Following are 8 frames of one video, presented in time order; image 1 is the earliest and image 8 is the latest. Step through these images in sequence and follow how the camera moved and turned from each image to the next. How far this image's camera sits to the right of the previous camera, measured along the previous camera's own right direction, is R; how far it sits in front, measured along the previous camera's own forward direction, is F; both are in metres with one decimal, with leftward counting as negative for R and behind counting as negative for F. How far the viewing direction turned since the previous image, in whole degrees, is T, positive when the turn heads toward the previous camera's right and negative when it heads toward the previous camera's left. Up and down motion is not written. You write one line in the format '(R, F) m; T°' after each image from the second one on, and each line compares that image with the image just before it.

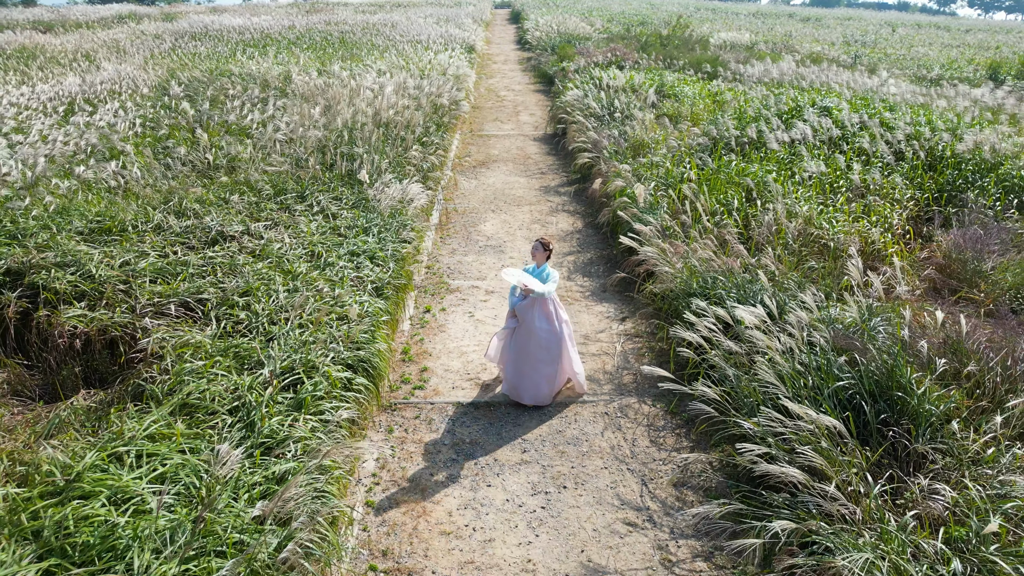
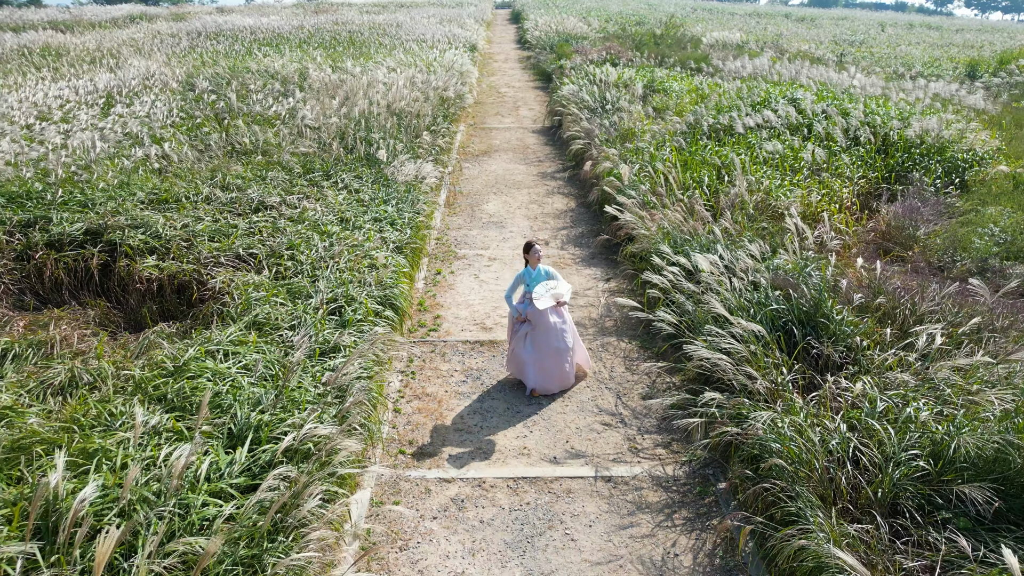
(0.0, -0.7) m; 0°
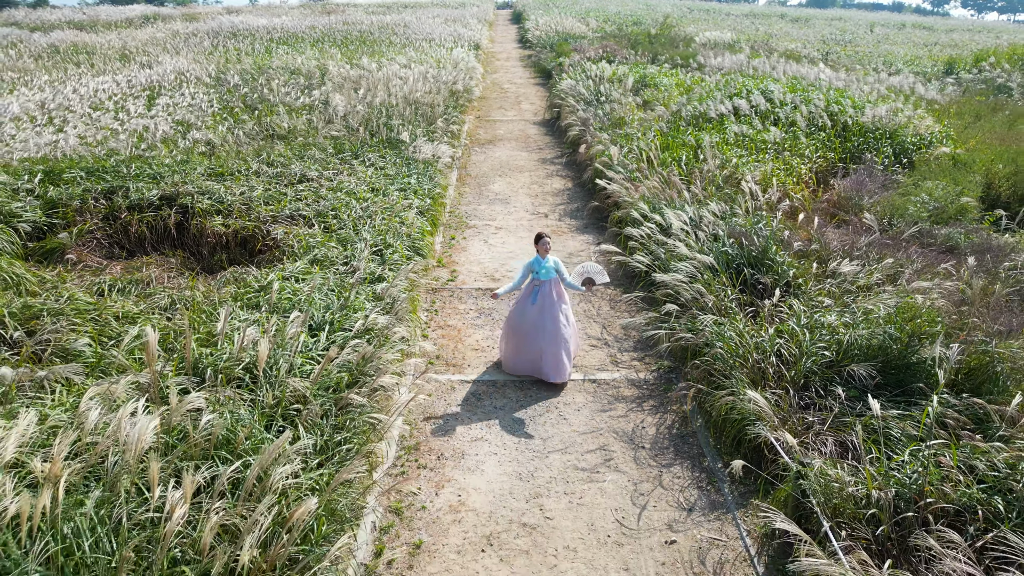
(0.0, -0.9) m; 0°
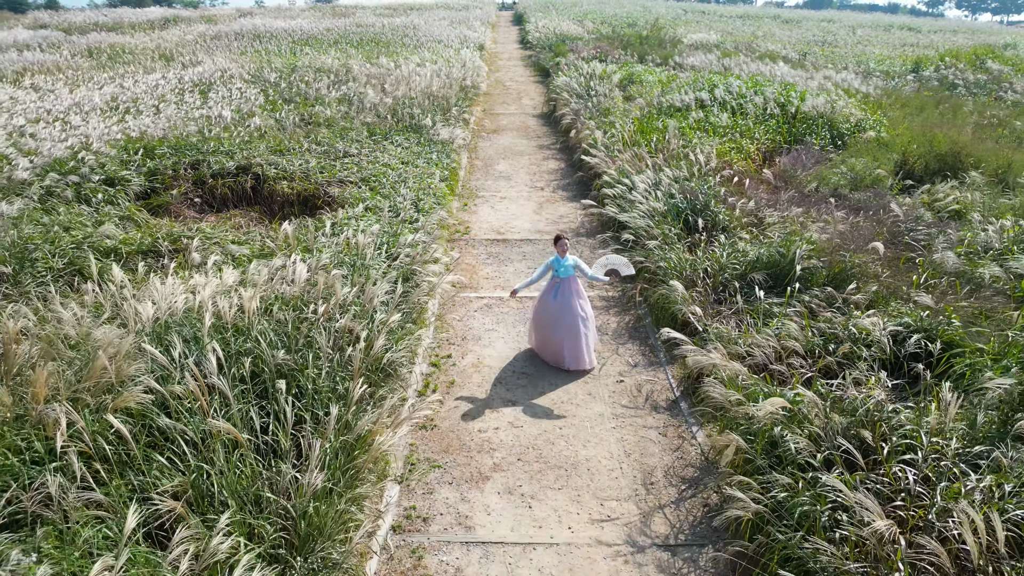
(0.0, -1.5) m; 0°
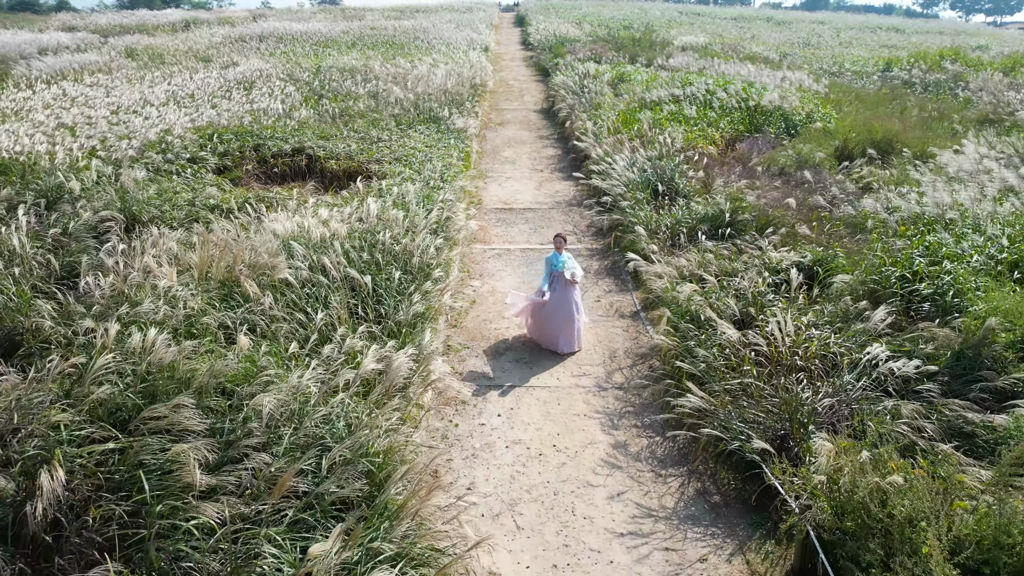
(0.0, -1.6) m; 0°
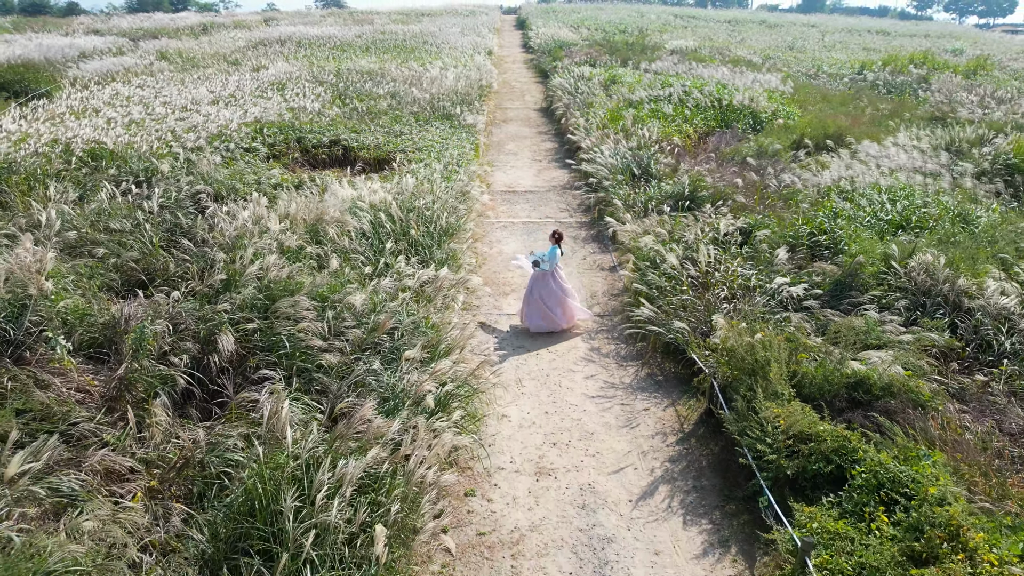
(0.0, -1.6) m; 0°
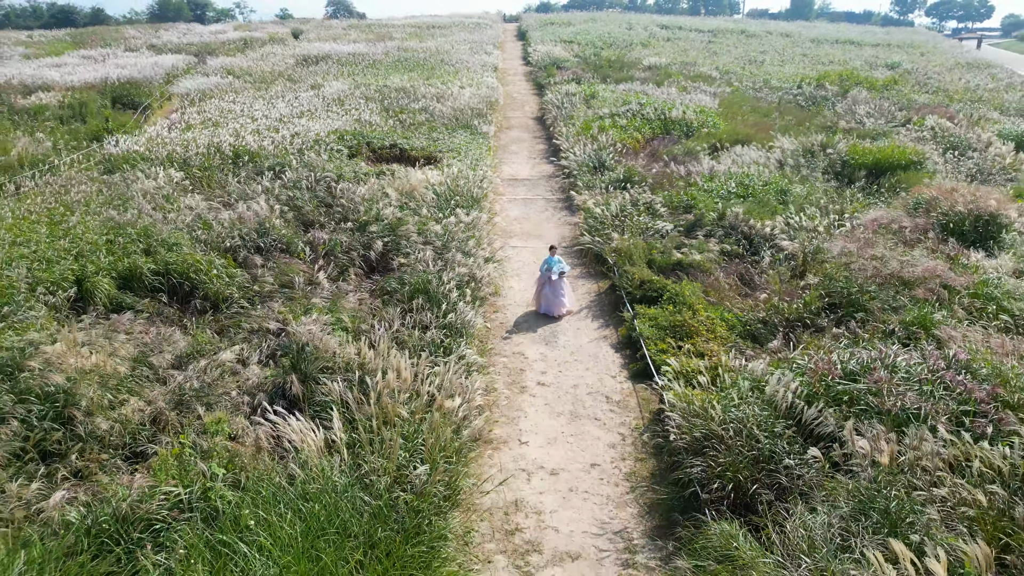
(0.0, -4.7) m; 0°
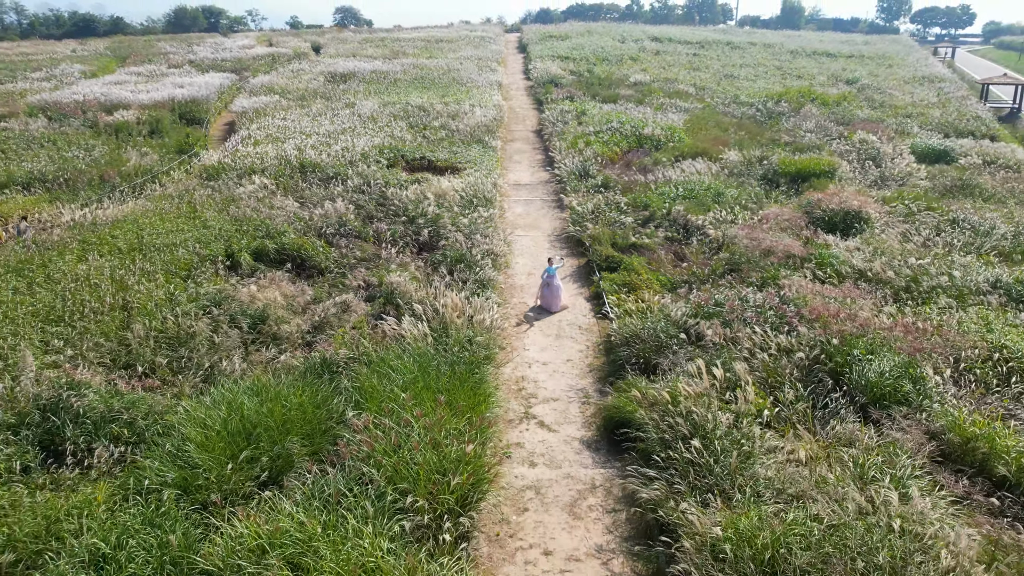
(-0.1, -4.0) m; 0°
